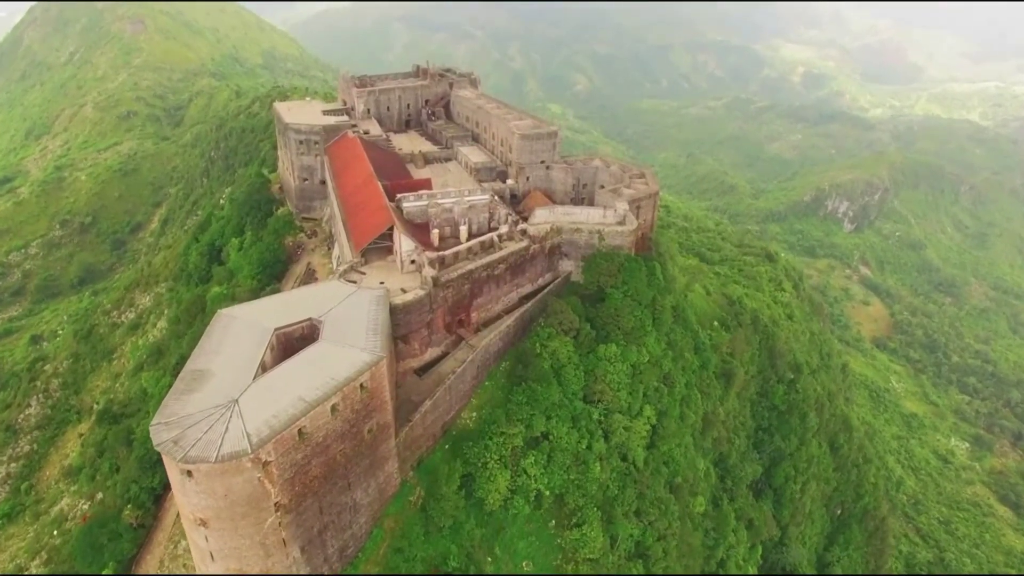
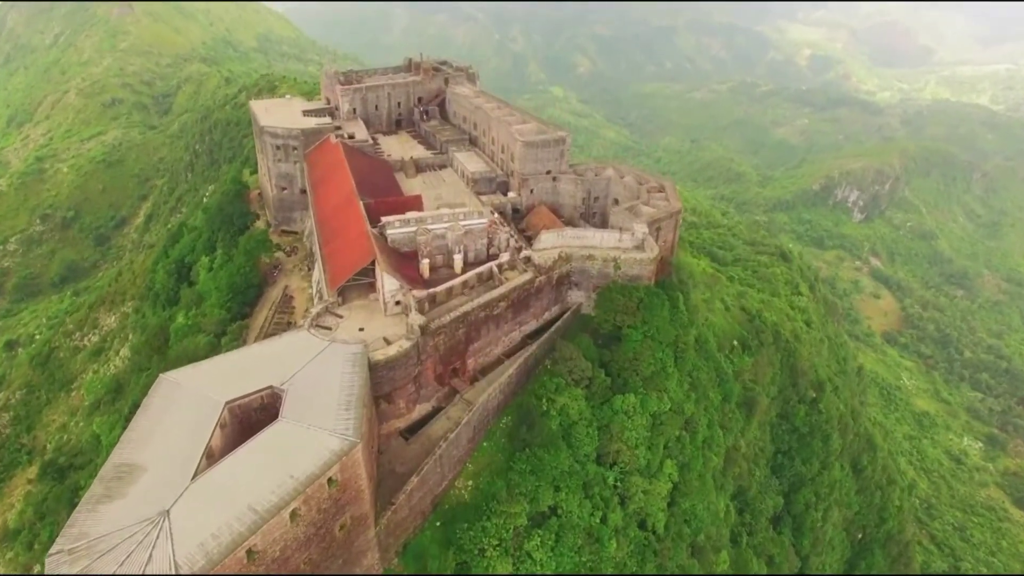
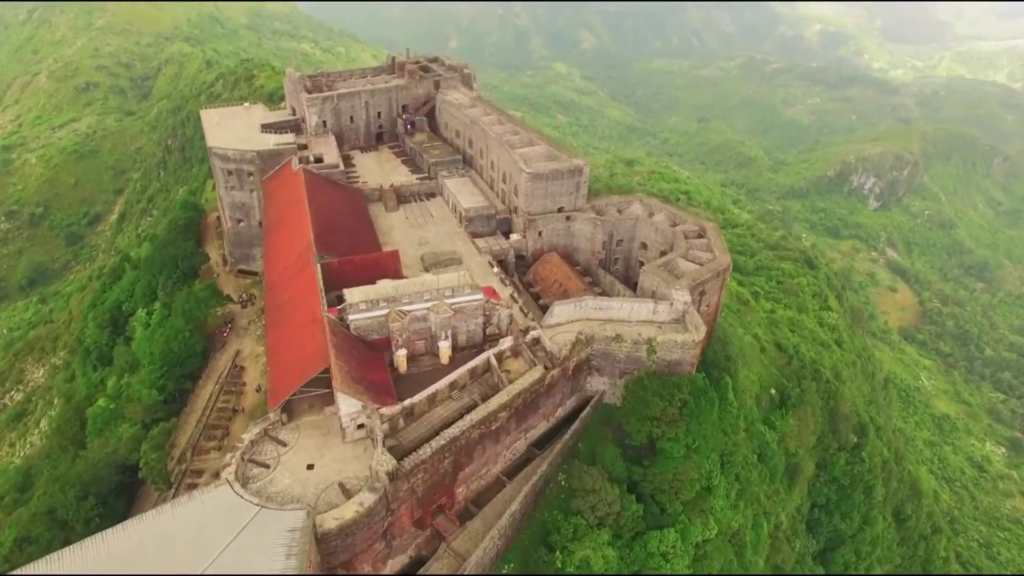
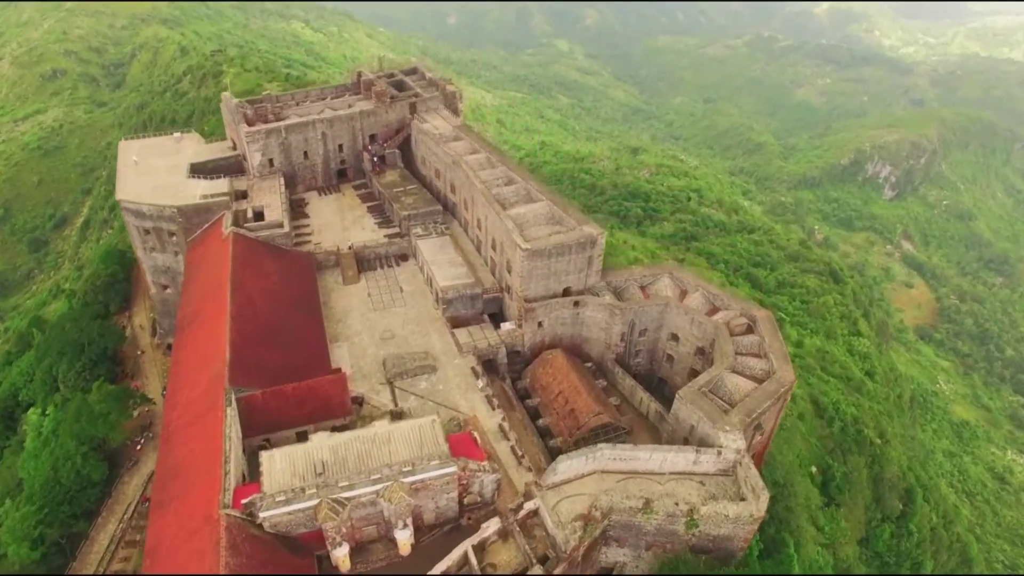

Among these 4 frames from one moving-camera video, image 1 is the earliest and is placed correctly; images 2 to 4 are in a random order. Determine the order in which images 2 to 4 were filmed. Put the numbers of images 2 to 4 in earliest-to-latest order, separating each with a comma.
2, 3, 4
